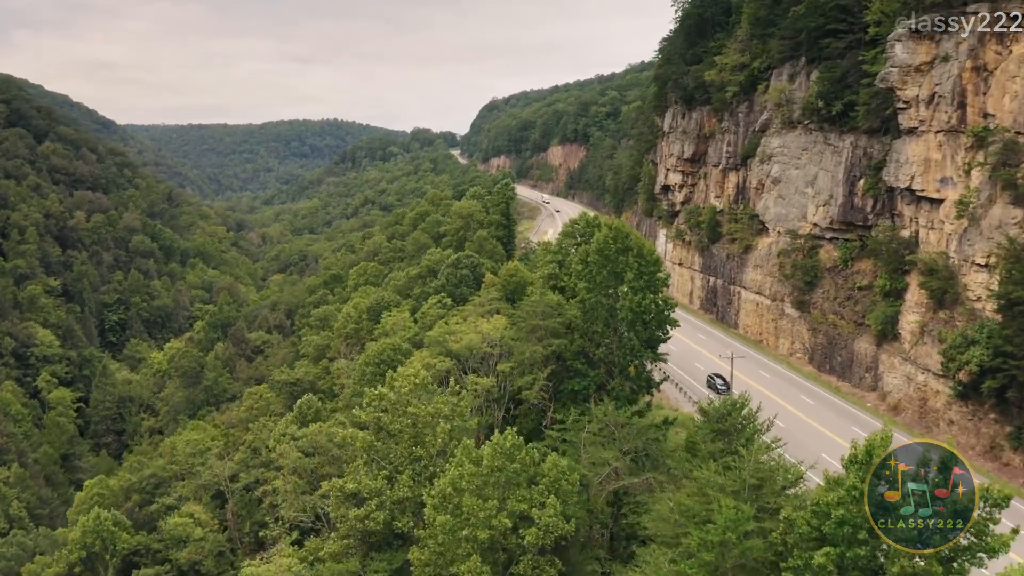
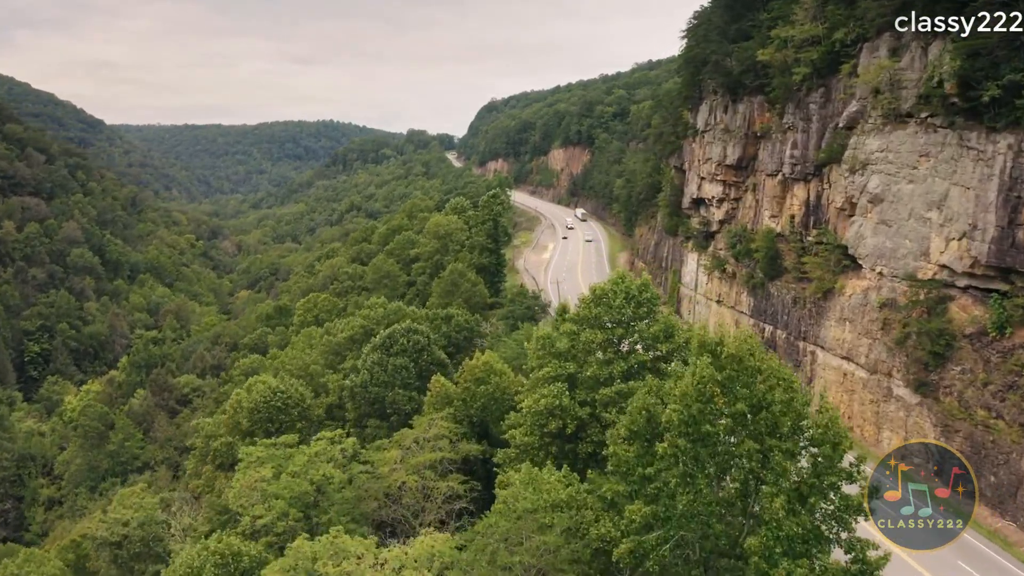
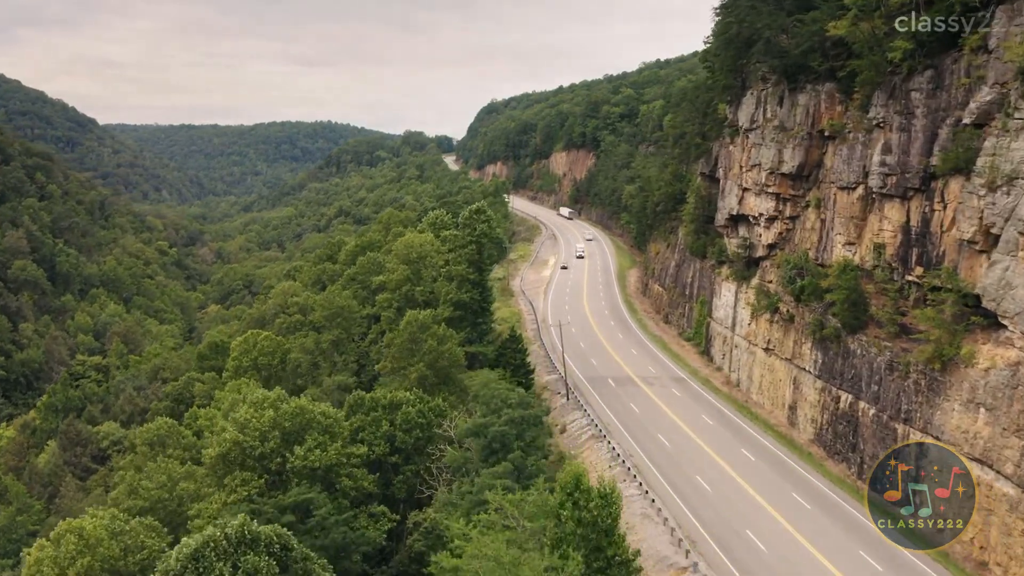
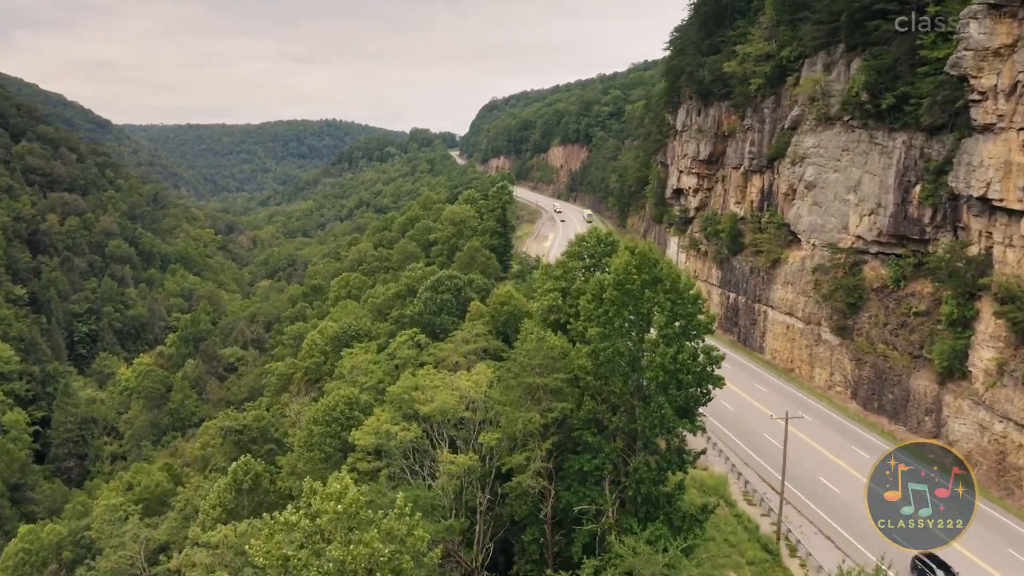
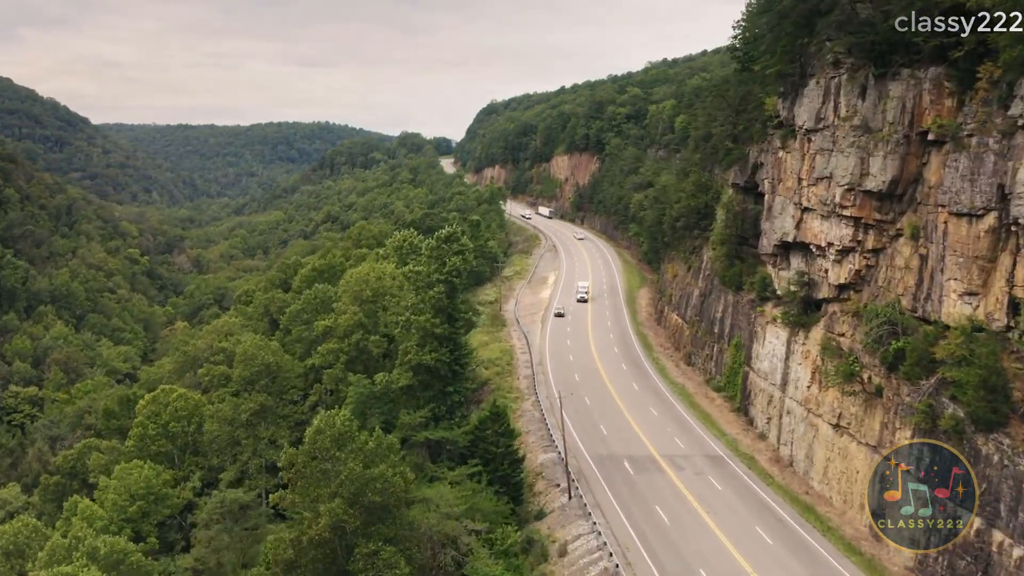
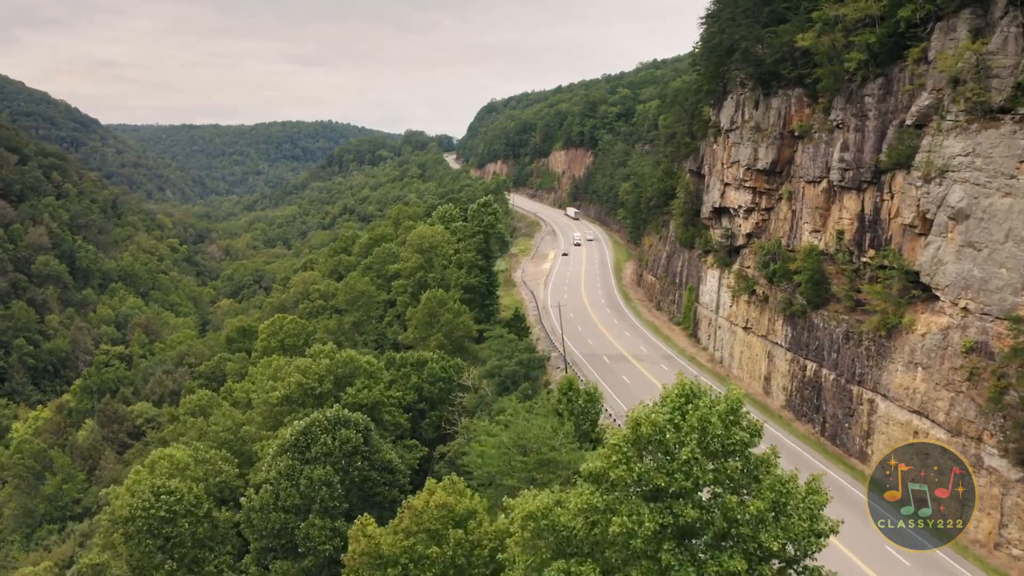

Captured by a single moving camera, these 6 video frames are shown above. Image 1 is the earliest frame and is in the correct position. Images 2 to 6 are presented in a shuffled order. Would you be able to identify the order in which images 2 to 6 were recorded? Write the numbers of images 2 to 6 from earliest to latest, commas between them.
4, 2, 6, 3, 5
